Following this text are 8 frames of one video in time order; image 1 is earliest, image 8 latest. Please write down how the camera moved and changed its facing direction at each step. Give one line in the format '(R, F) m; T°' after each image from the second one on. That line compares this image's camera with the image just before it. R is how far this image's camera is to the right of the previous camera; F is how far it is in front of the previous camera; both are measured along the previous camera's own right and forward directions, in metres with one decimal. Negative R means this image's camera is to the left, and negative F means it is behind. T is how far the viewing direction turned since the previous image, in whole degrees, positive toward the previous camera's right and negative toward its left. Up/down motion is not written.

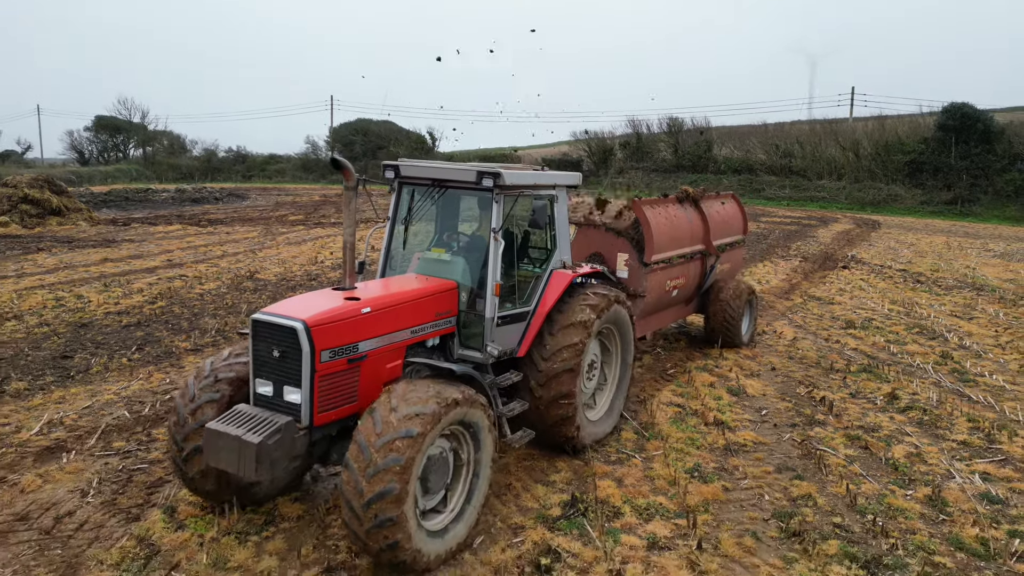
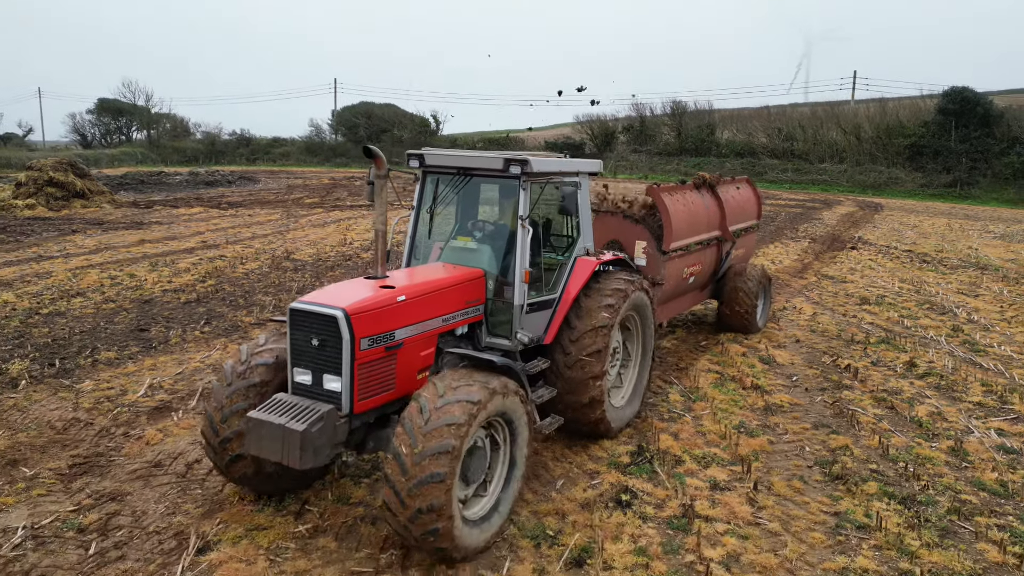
(-0.5, -0.5) m; 0°
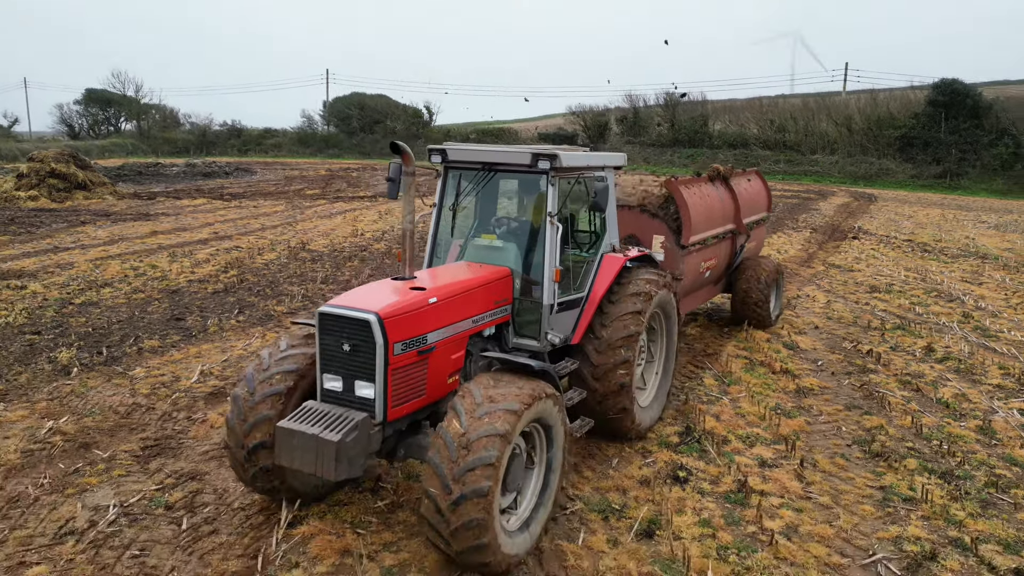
(-0.4, -0.2) m; +1°
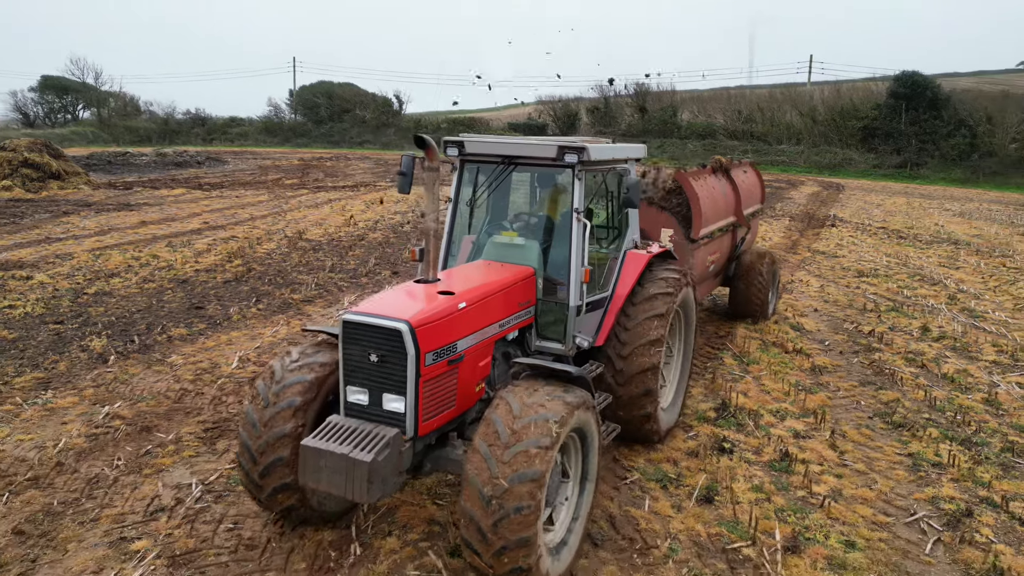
(-0.5, -0.2) m; +3°
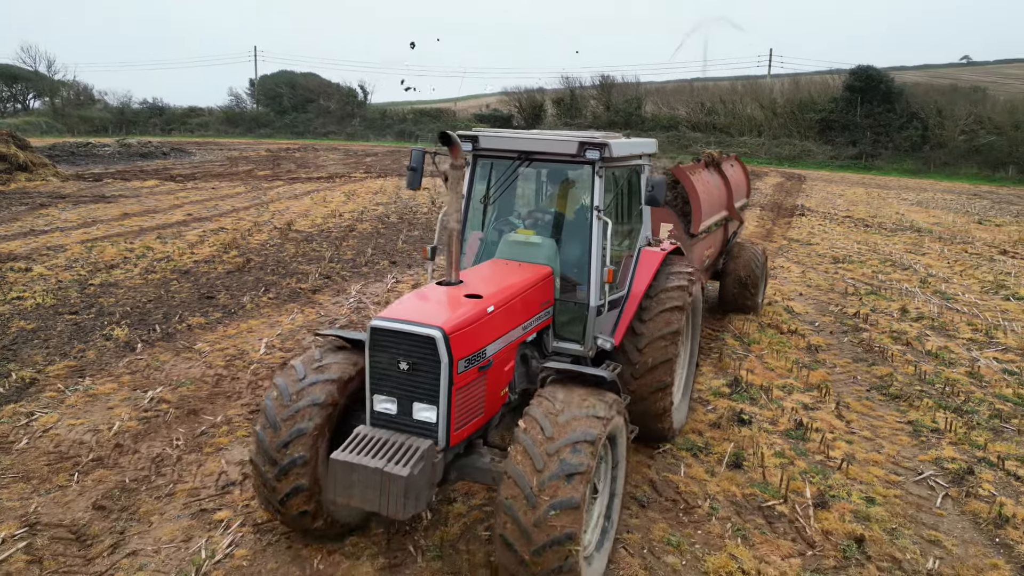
(-0.5, -0.3) m; +3°
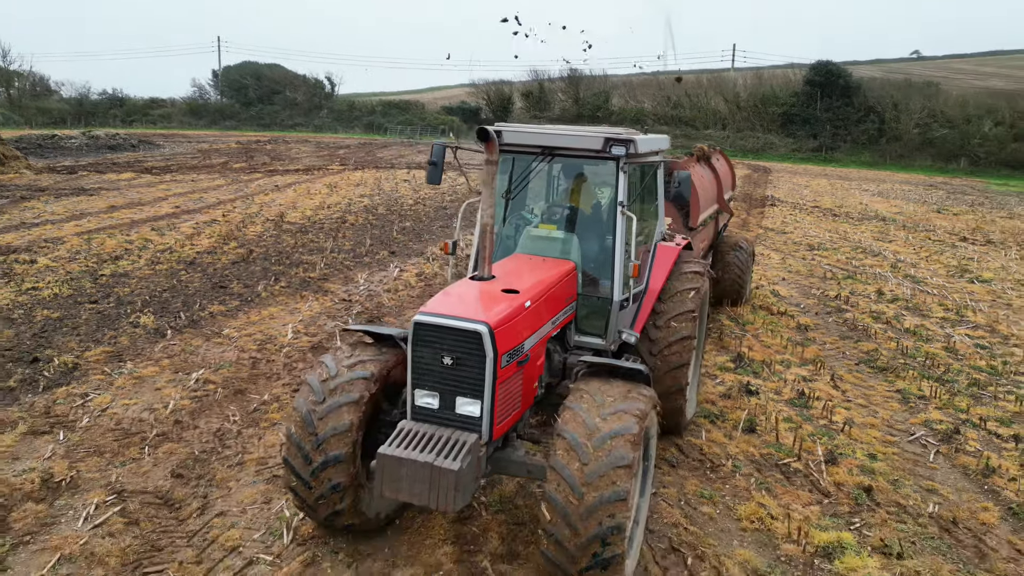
(-0.4, -0.3) m; +3°
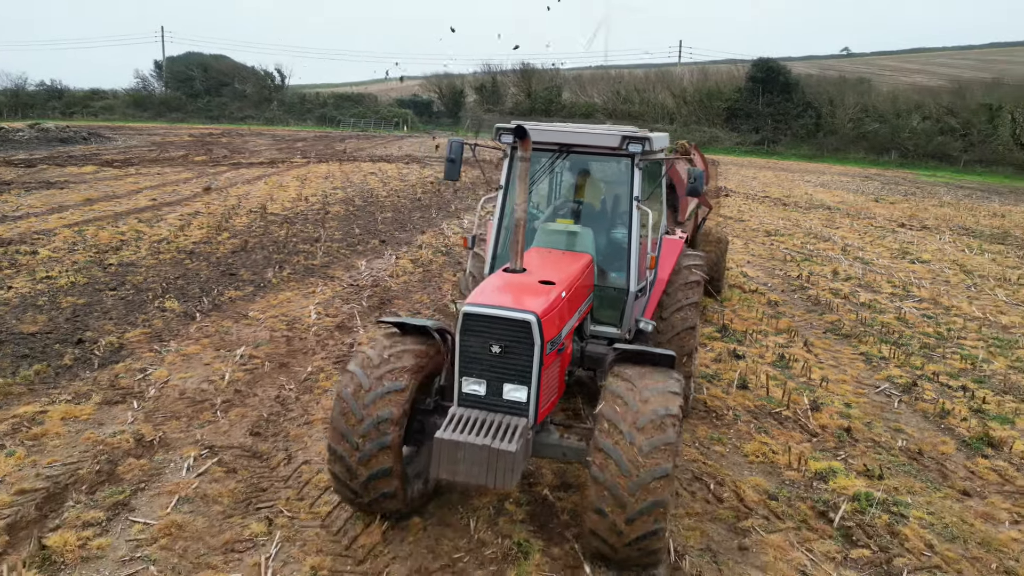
(-0.6, -0.6) m; +4°
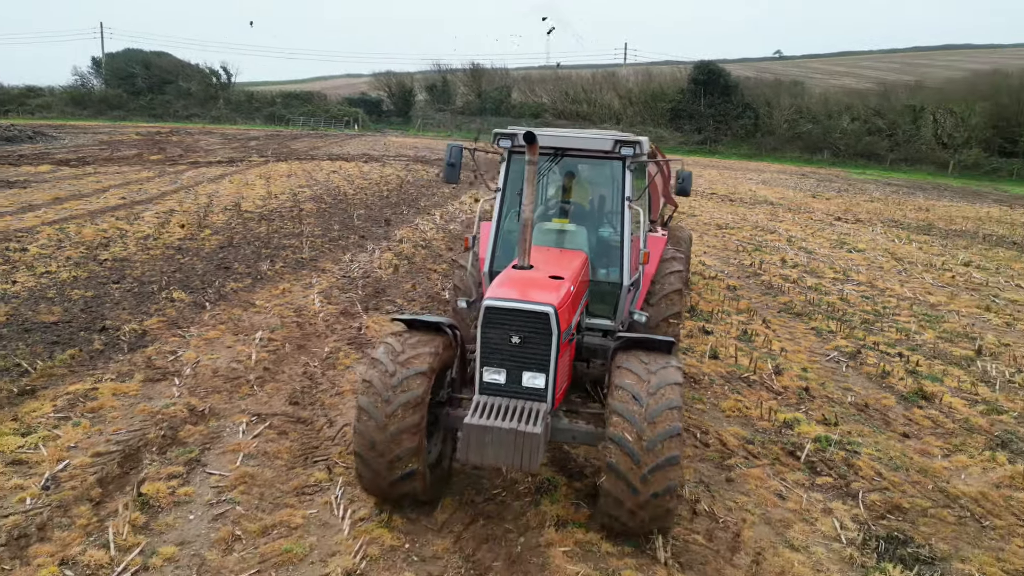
(-0.4, -0.6) m; +4°
